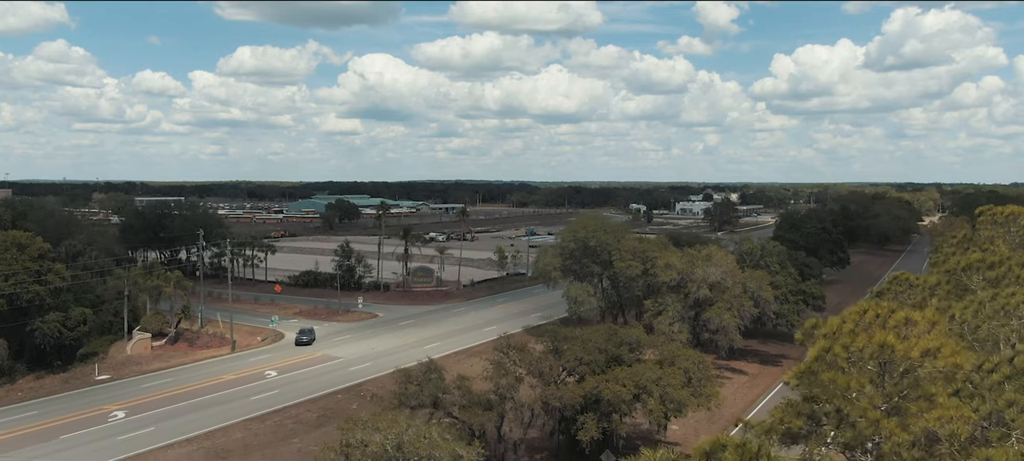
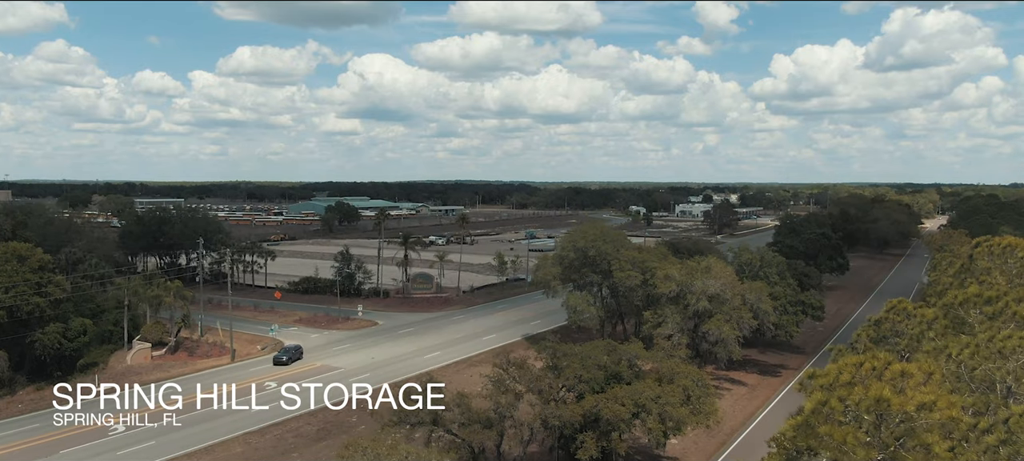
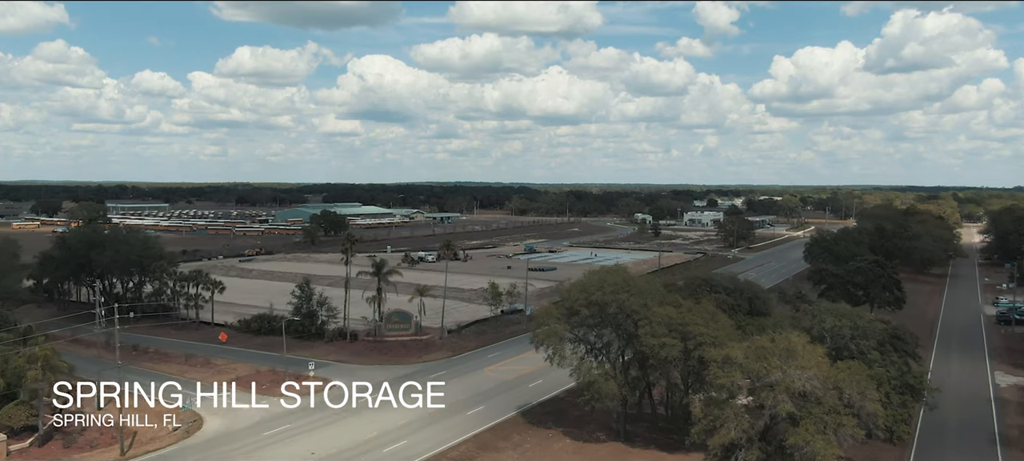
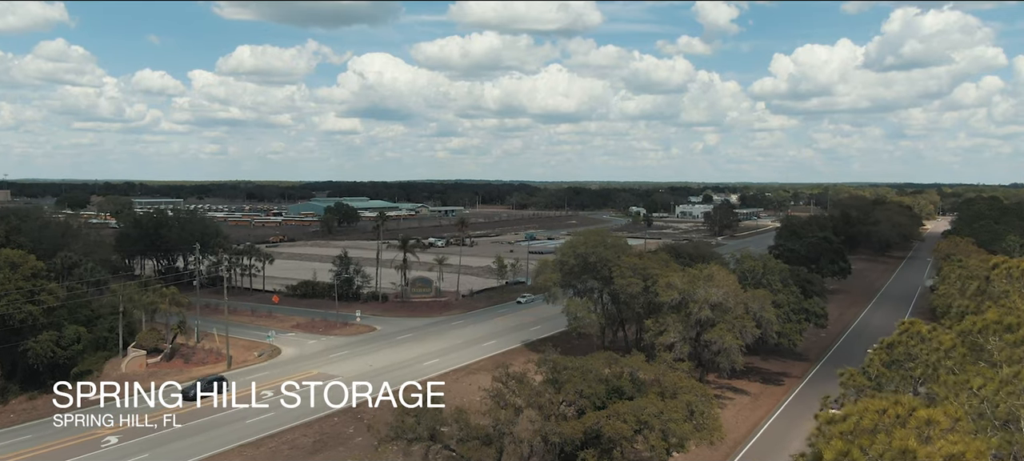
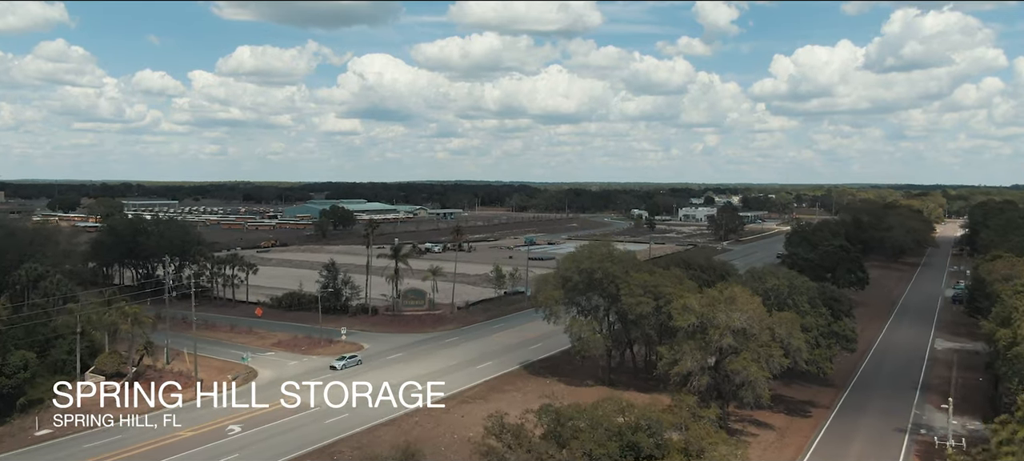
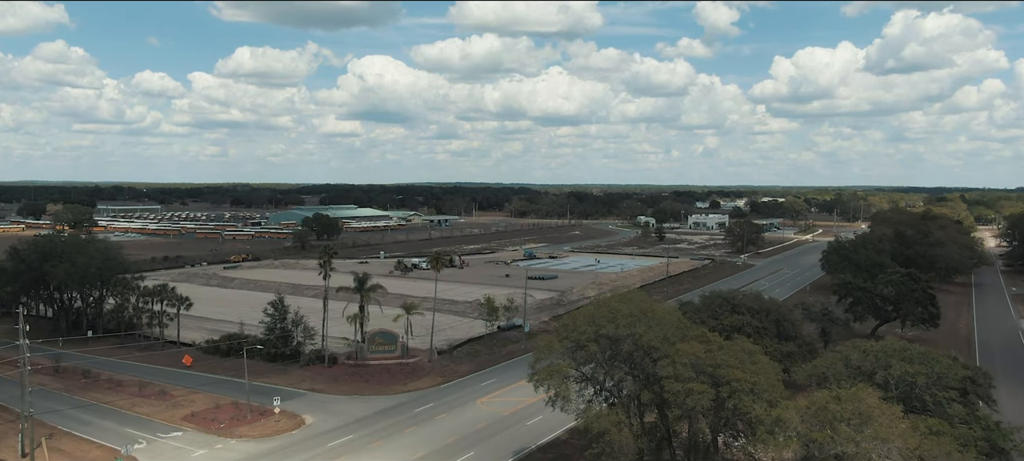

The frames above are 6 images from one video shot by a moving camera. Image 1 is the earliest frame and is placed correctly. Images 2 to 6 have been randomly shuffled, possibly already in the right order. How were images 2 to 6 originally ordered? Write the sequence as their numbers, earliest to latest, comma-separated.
2, 4, 5, 3, 6
